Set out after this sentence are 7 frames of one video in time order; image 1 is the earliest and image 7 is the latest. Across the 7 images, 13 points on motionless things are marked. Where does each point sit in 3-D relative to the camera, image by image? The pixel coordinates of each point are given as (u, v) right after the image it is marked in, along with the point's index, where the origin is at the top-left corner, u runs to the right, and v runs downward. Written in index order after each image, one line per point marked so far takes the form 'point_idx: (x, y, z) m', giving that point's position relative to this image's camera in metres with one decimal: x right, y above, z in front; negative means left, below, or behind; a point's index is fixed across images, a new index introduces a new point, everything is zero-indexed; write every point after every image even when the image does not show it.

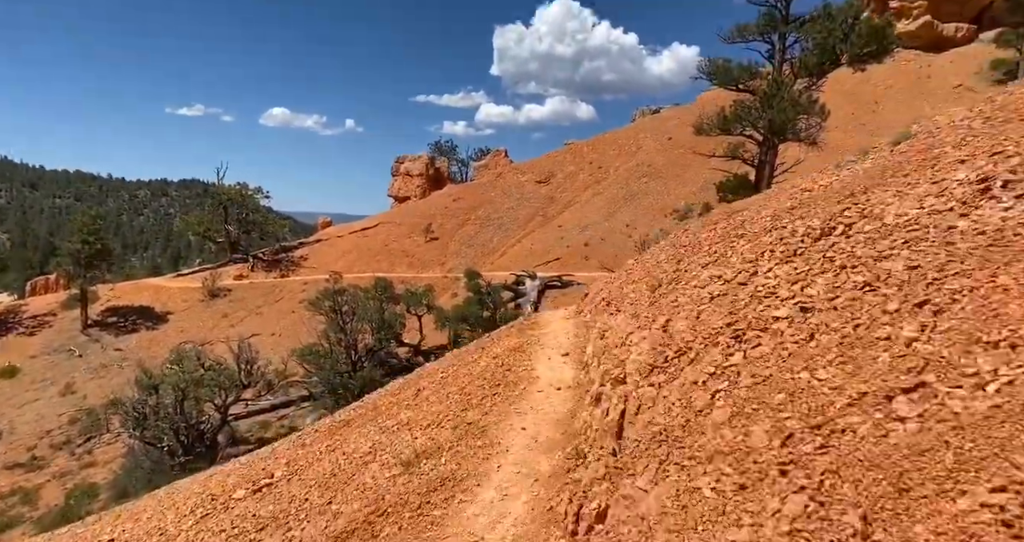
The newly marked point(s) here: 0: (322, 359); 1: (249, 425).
0: (-6.3, -2.9, +18.4) m
1: (-8.6, -5.1, +18.3) m
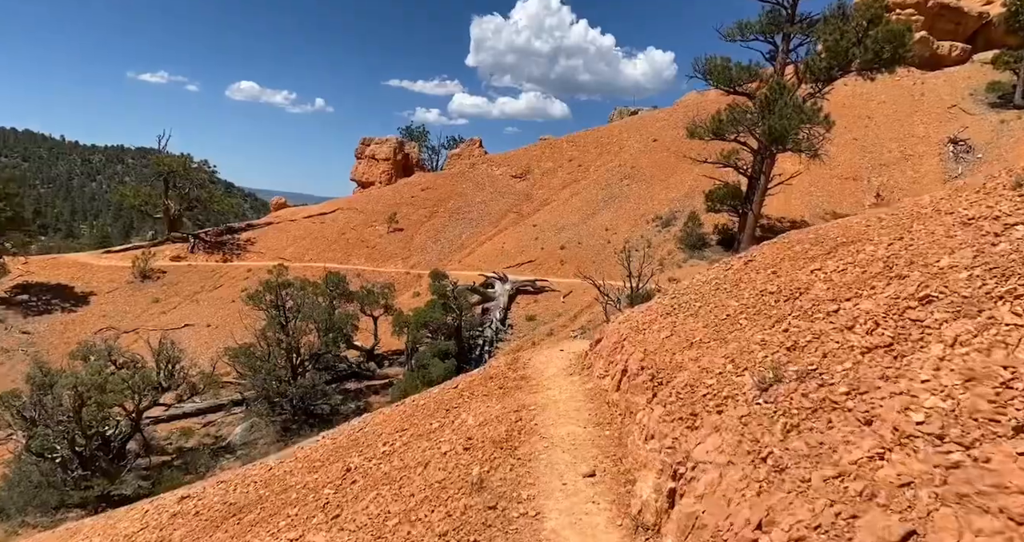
0: (-7.3, -2.6, +16.0) m
1: (-9.8, -4.6, +15.9) m
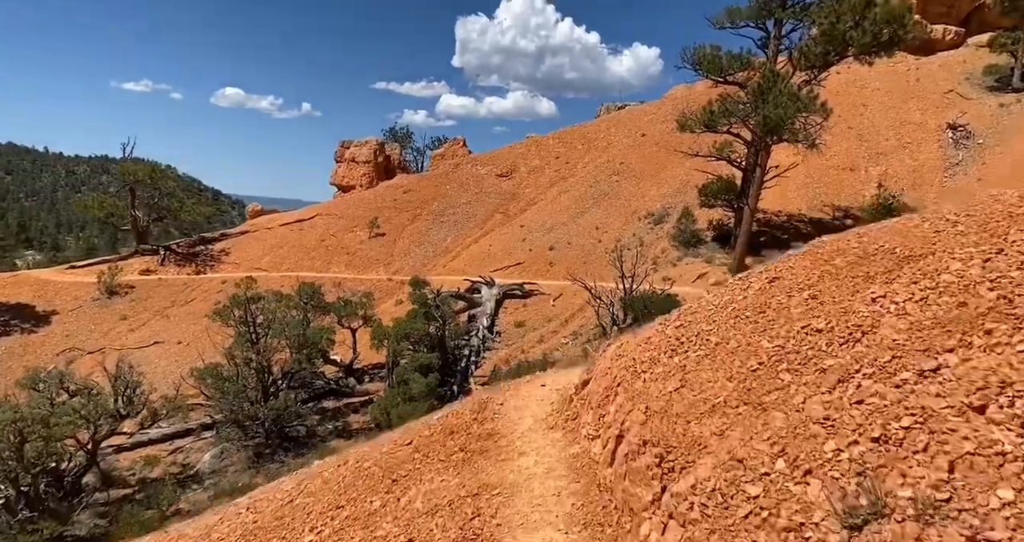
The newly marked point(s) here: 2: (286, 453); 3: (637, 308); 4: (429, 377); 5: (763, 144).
0: (-7.6, -3.0, +14.9) m
1: (-10.0, -5.1, +14.7) m
2: (-5.9, -4.8, +14.6) m
3: (+3.8, -1.1, +16.9) m
4: (-2.3, -3.0, +15.8) m
5: (+8.6, +4.4, +19.2) m
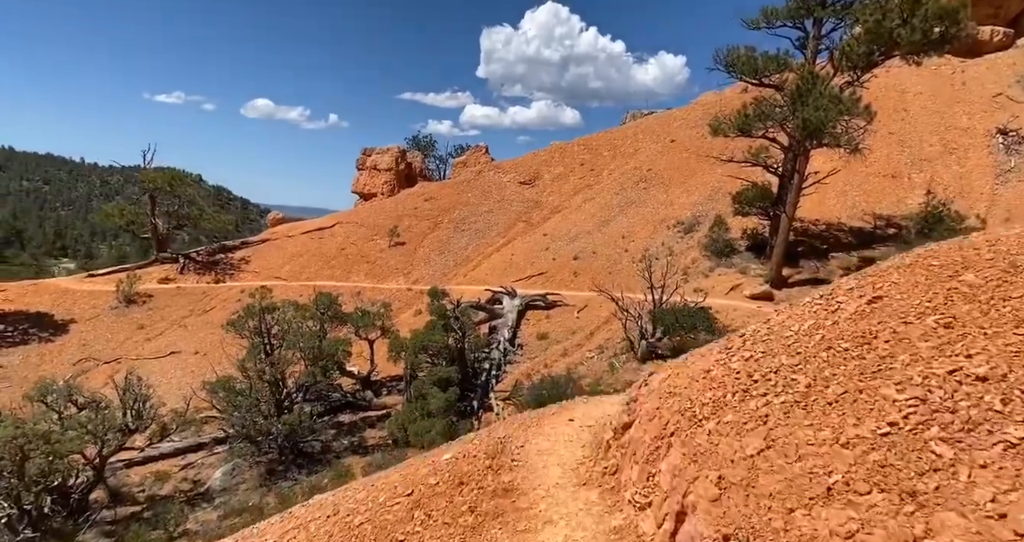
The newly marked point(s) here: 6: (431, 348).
0: (-7.0, -3.2, +14.4) m
1: (-9.4, -5.3, +14.2) m
2: (-5.3, -5.0, +14.0) m
3: (+4.5, -1.4, +16.0) m
4: (-1.7, -3.2, +15.0) m
5: (+9.4, +4.0, +18.1) m
6: (-2.3, -2.3, +16.2) m
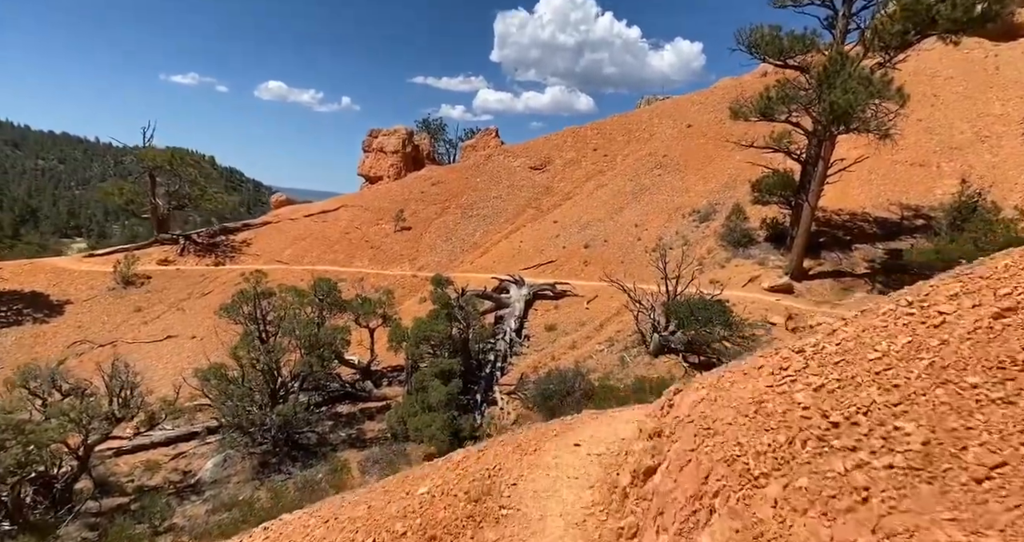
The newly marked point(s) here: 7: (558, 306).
0: (-6.9, -2.8, +13.8) m
1: (-9.4, -4.8, +13.7) m
2: (-5.3, -4.6, +13.4) m
3: (+4.6, -1.2, +15.1) m
4: (-1.6, -2.9, +14.3) m
5: (+9.7, +4.2, +17.1) m
6: (-2.2, -1.9, +15.5) m
7: (+1.6, -1.3, +19.7) m
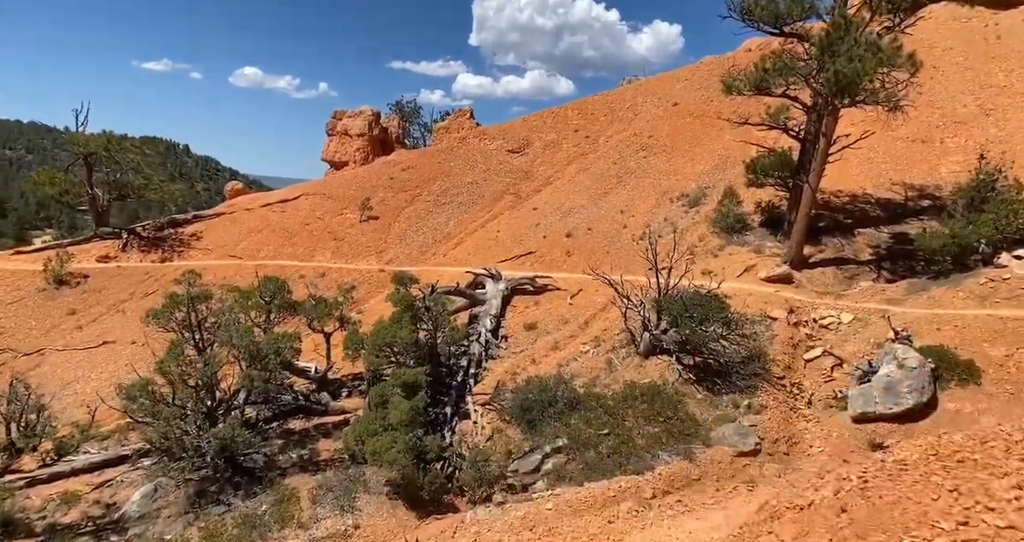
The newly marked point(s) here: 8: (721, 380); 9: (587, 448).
0: (-7.5, -2.8, +11.9) m
1: (-9.9, -4.9, +11.8) m
2: (-5.8, -4.6, +11.6) m
3: (+4.0, -1.0, +13.5) m
4: (-2.2, -2.8, +12.6) m
5: (+8.9, +4.5, +15.5) m
6: (-2.8, -1.8, +13.7) m
7: (+0.8, -1.0, +18.1) m
8: (+4.8, -2.5, +12.8) m
9: (+1.6, -3.7, +11.6) m
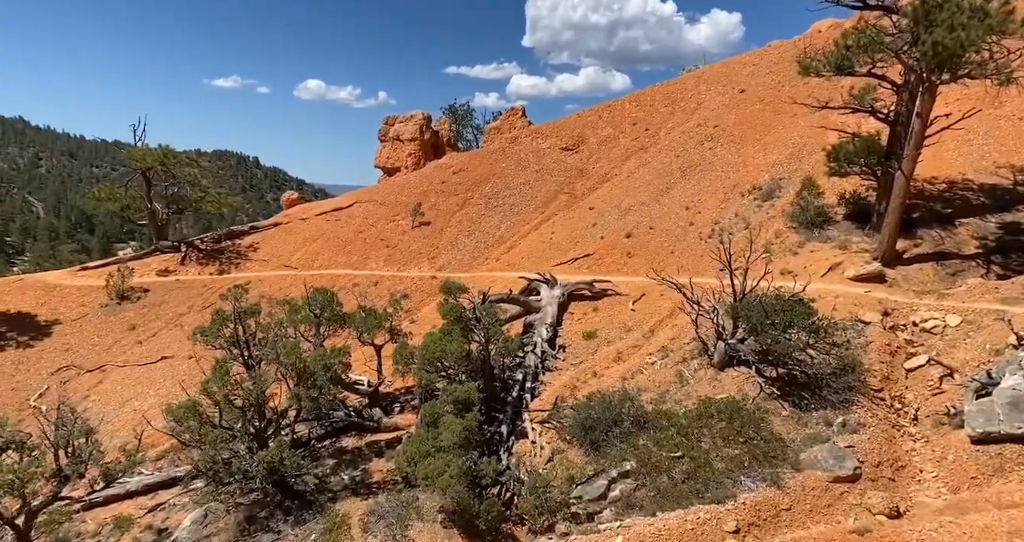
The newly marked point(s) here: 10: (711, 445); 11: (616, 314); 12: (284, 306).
0: (-6.3, -3.1, +11.6) m
1: (-8.6, -5.3, +11.7) m
2: (-4.5, -4.9, +11.1) m
3: (+5.3, -1.0, +12.1) m
4: (-0.9, -3.0, +11.7) m
5: (+10.2, +4.6, +13.6) m
6: (-1.5, -2.0, +12.9) m
7: (+2.6, -1.1, +16.9) m
8: (+6.0, -2.5, +11.2) m
9: (+2.7, -3.8, +10.4) m
10: (+3.8, -3.3, +10.7) m
11: (+3.1, -1.2, +16.4) m
12: (-5.8, -0.8, +14.2) m
